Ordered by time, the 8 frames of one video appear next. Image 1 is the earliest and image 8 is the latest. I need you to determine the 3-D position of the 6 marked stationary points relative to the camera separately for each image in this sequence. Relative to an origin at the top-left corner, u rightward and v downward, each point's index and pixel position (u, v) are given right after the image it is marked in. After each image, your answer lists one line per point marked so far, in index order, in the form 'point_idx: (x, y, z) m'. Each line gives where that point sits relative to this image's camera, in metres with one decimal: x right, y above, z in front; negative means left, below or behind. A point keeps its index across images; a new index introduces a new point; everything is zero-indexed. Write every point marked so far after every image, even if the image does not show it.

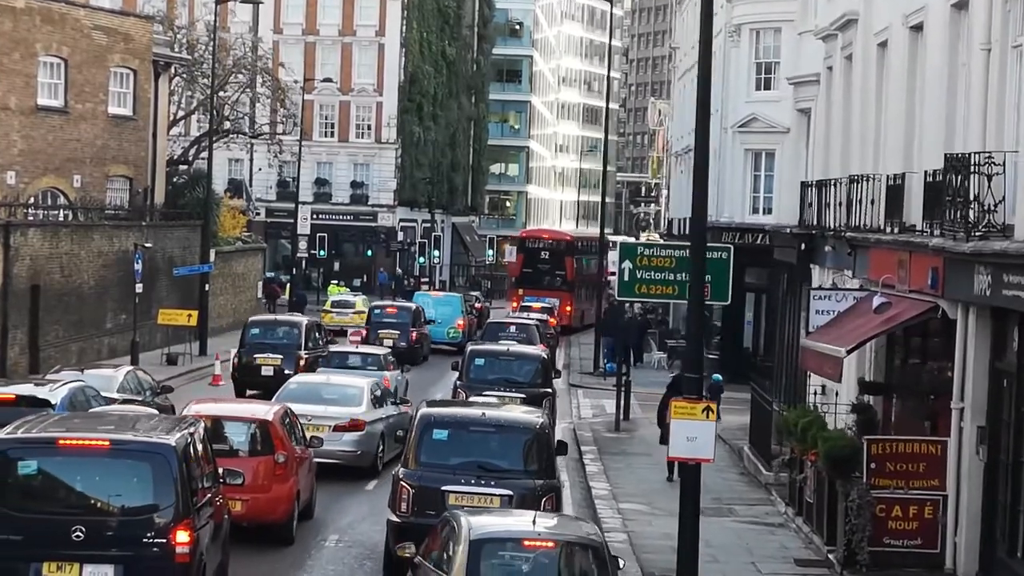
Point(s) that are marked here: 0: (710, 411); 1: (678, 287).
0: (+2.0, -1.2, +15.7) m
1: (+3.1, 0.0, +30.1) m
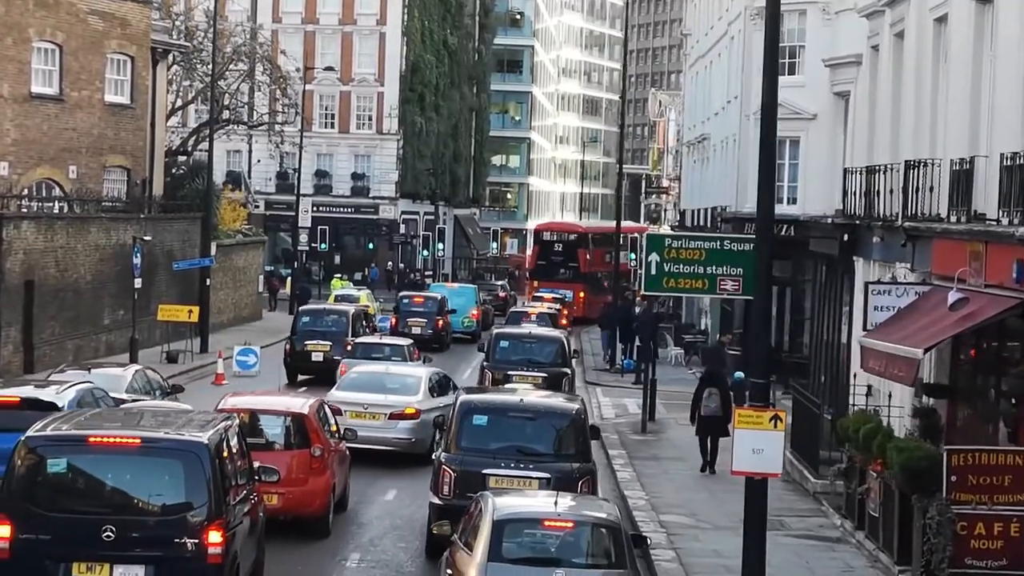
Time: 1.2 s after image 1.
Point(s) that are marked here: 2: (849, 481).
0: (+2.4, -1.2, +14.1) m
1: (+3.5, +0.1, +28.5) m
2: (+4.0, -2.3, +18.9) m
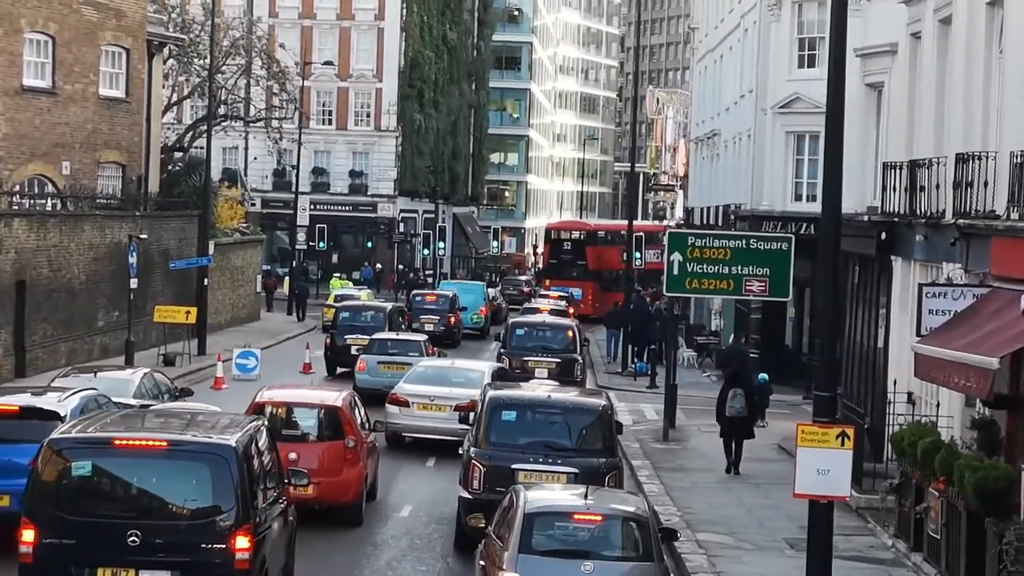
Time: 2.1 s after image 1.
0: (+2.7, -1.2, +12.8) m
1: (+3.8, +0.1, +27.2) m
2: (+4.4, -2.3, +17.6) m
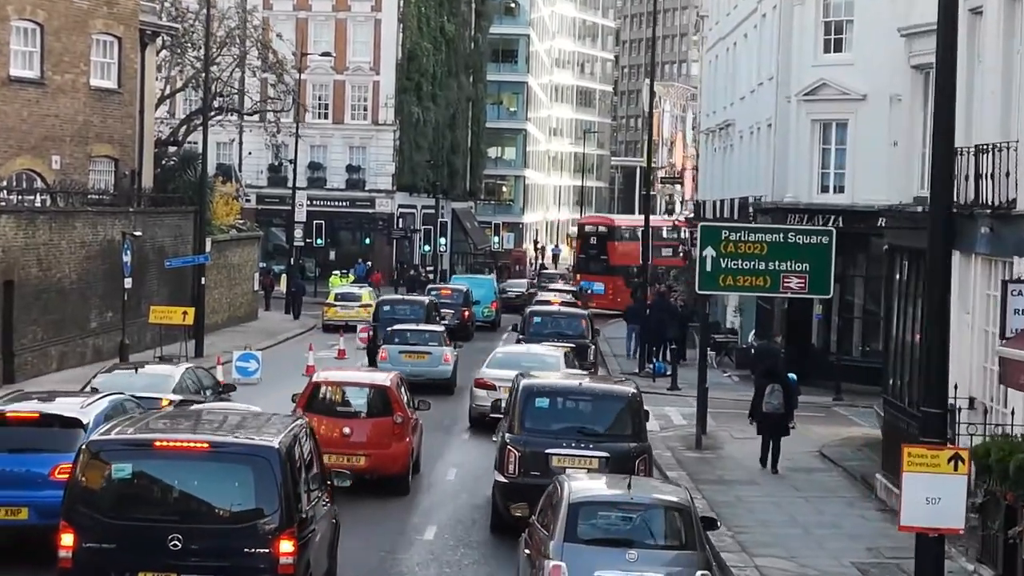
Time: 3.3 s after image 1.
0: (+3.1, -1.2, +11.0) m
1: (+4.1, +0.1, +25.4) m
2: (+4.8, -2.3, +15.8) m
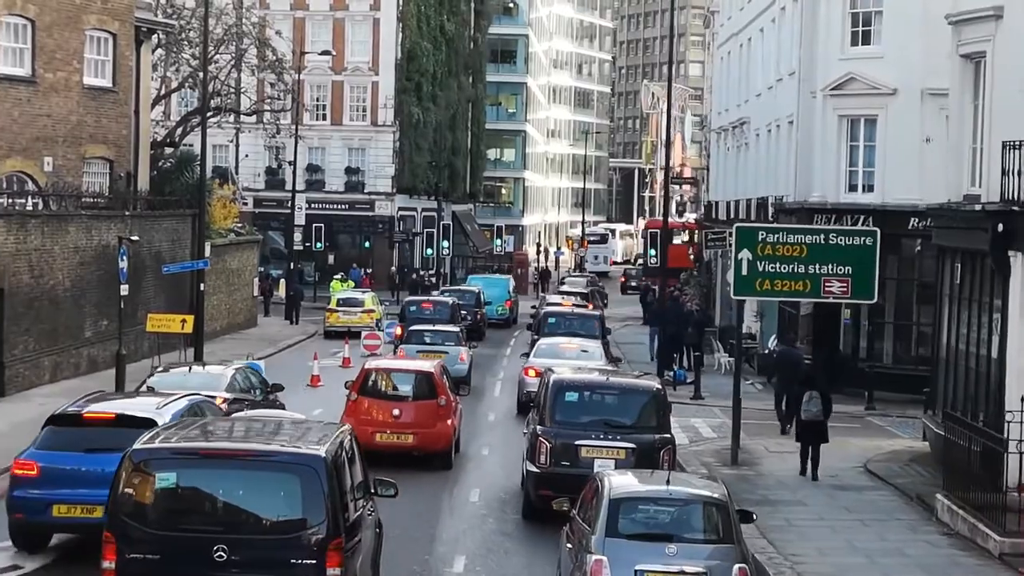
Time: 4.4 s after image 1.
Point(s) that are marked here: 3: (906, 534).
0: (+3.5, -1.3, +9.4) m
1: (+4.5, +0.1, +23.9) m
2: (+5.2, -2.4, +14.3) m
3: (+4.6, -2.9, +18.4) m
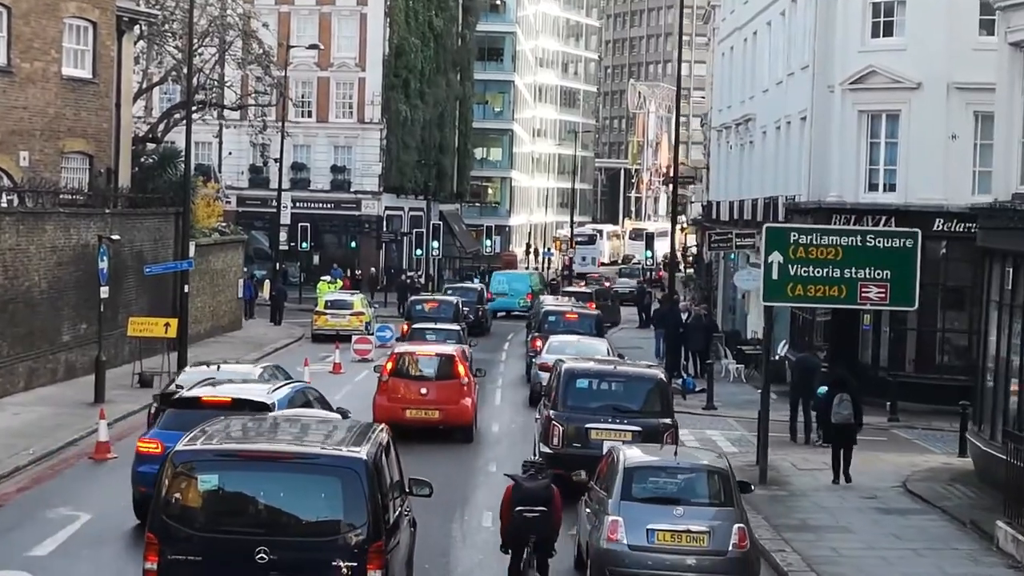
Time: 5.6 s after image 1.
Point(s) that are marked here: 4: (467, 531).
0: (+3.9, -1.3, +7.7) m
1: (+4.7, 0.0, +22.1) m
2: (+5.4, -2.5, +12.5) m
3: (+4.8, -2.9, +16.7) m
4: (-0.5, -2.8, +18.5) m
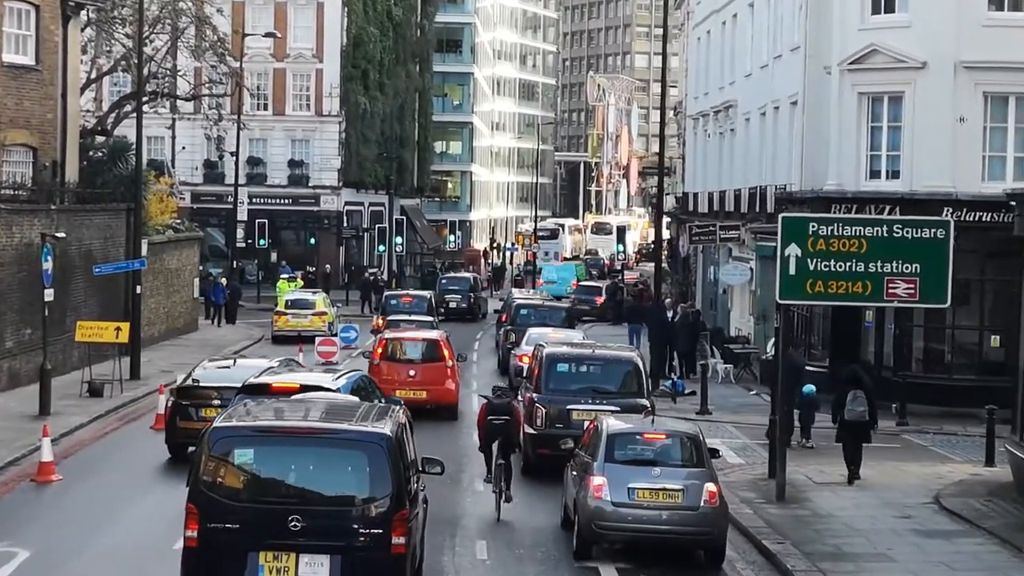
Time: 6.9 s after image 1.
0: (+4.2, -1.3, +5.6) m
1: (+4.5, 0.0, +20.0) m
2: (+5.6, -2.4, +10.5) m
3: (+4.9, -2.9, +14.6) m
4: (-0.5, -2.9, +16.3) m
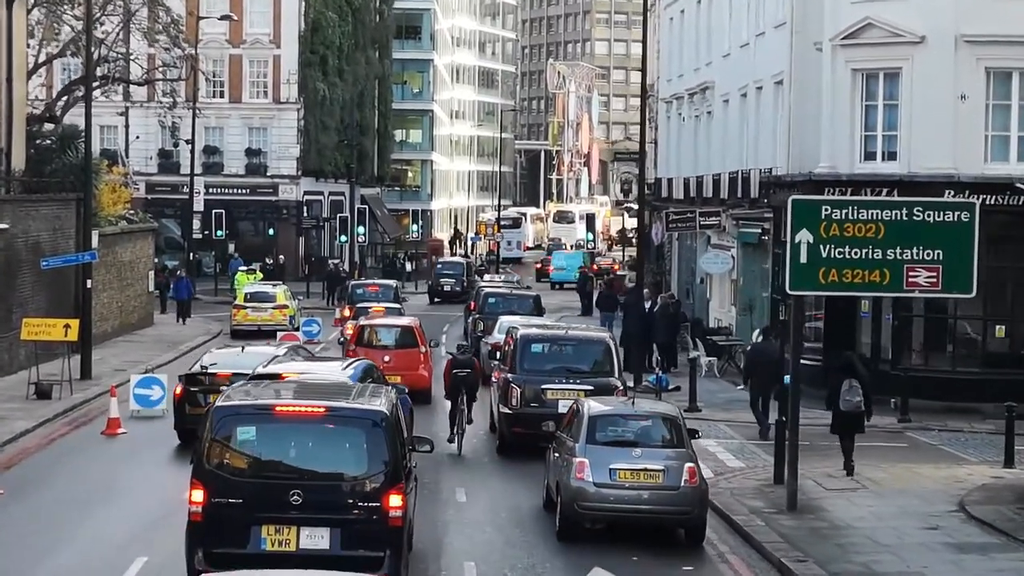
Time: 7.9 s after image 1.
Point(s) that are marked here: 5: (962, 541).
0: (+4.4, -1.3, +3.9) m
1: (+4.4, +0.2, +18.3) m
2: (+5.7, -2.3, +8.8) m
3: (+4.9, -2.8, +12.9) m
4: (-0.6, -2.8, +14.5) m
5: (+4.8, -2.7, +16.6) m
